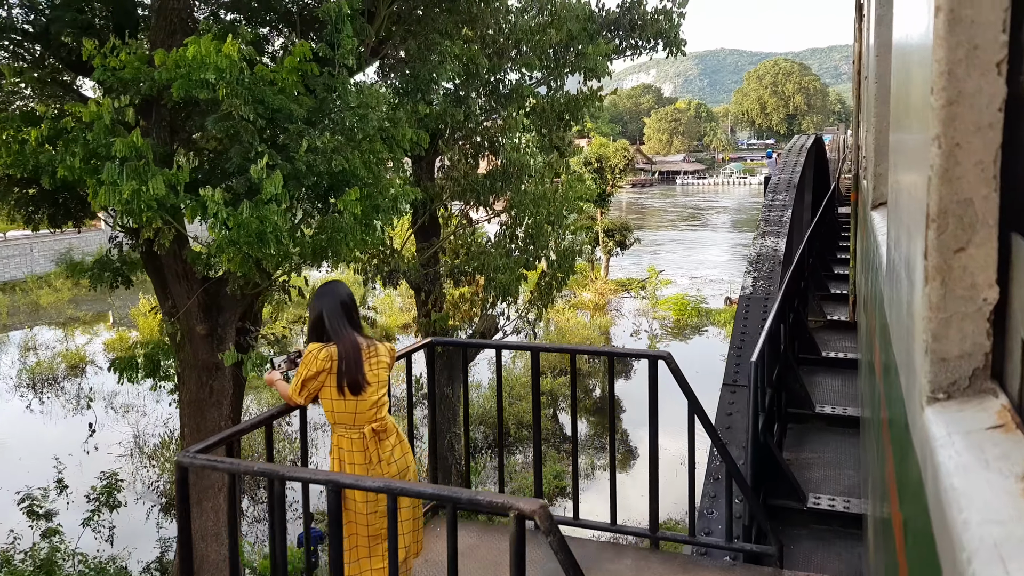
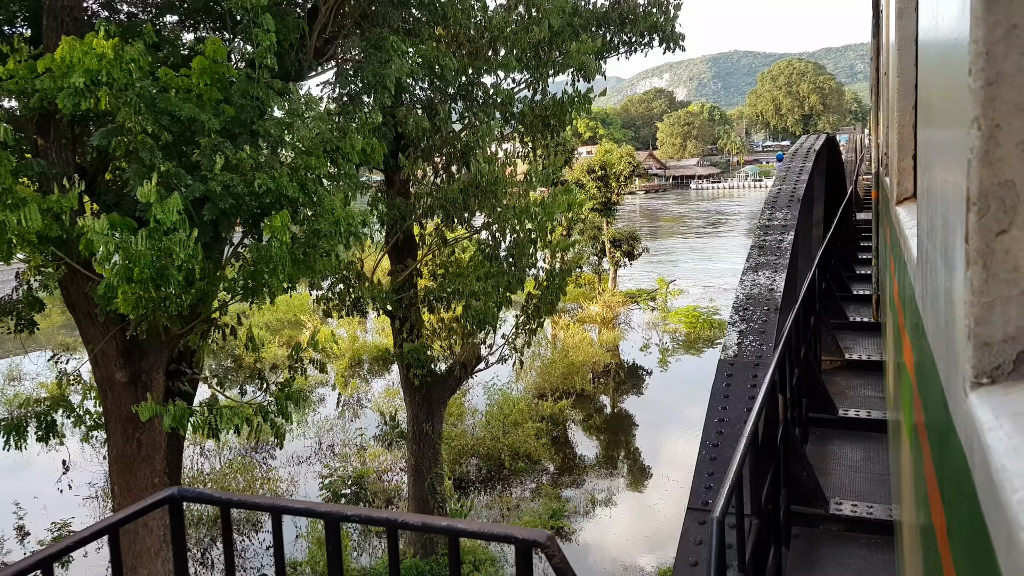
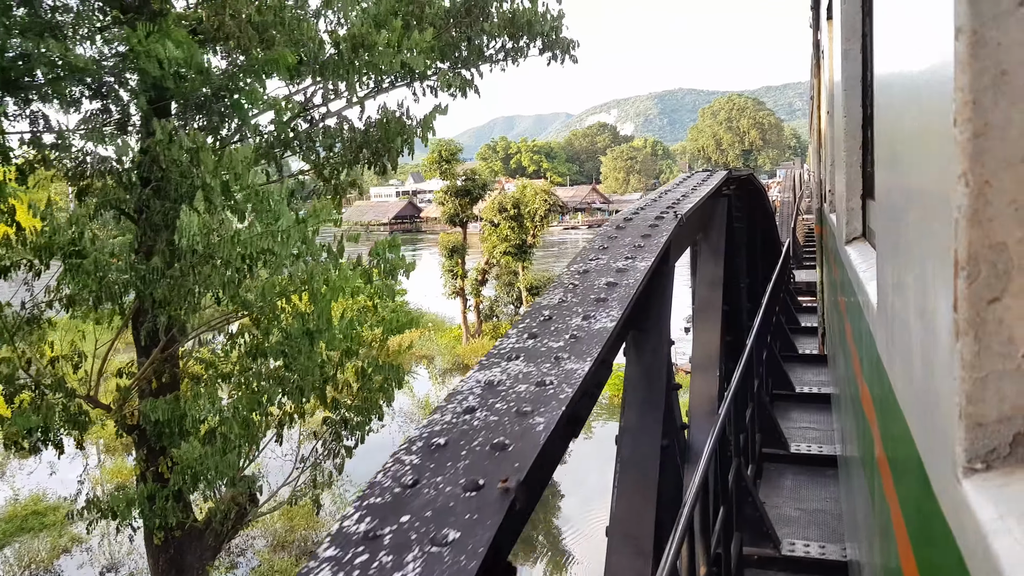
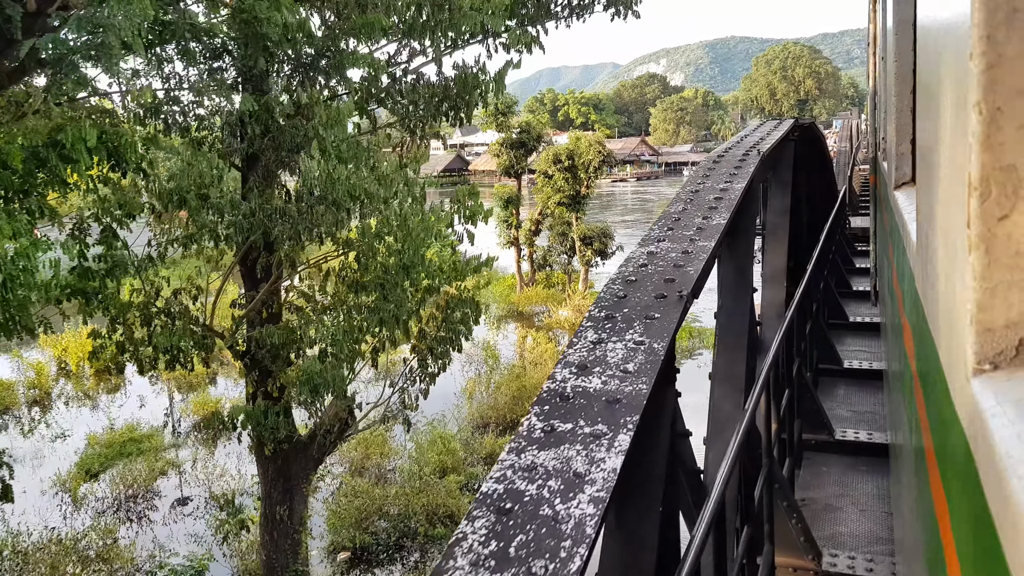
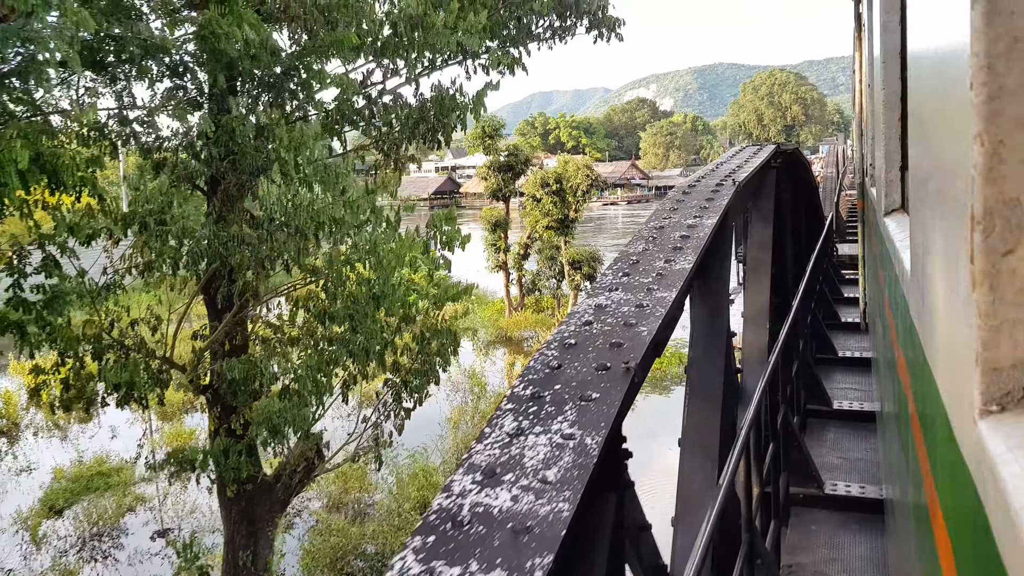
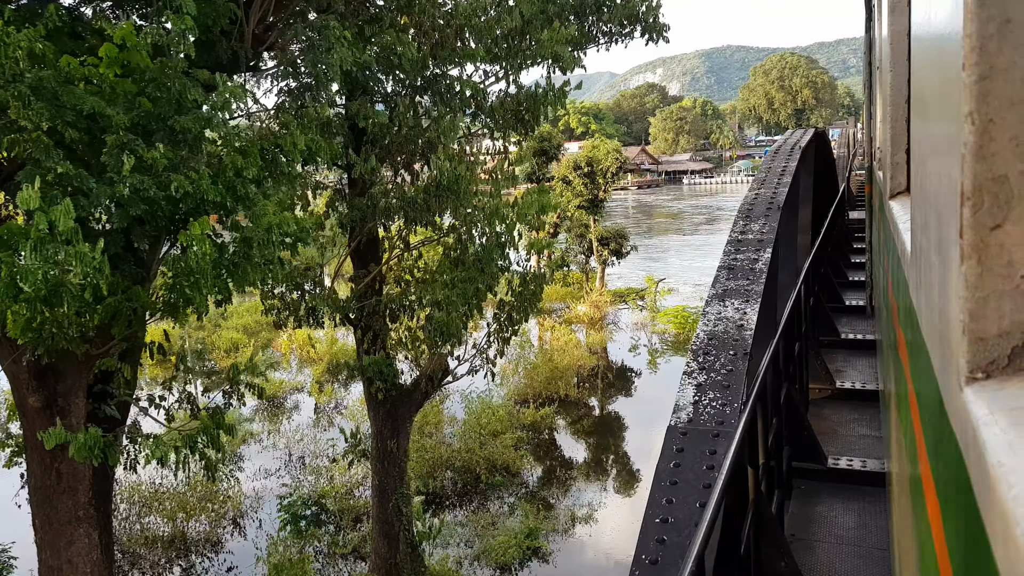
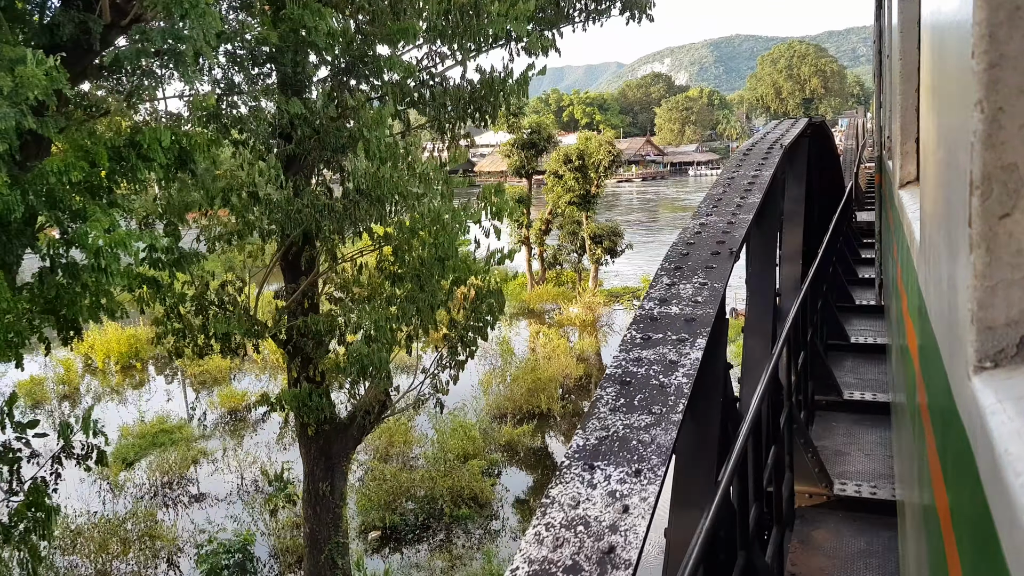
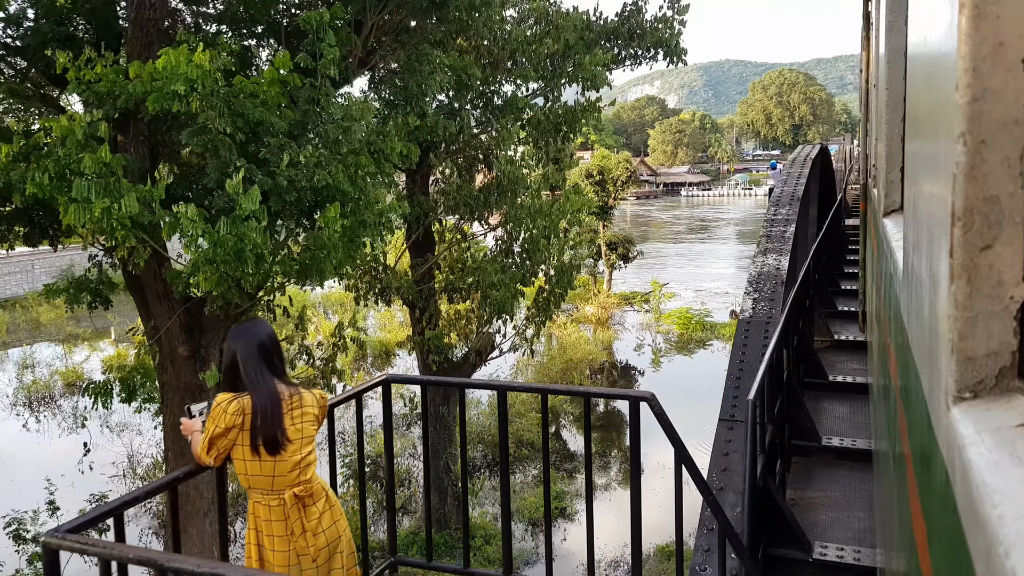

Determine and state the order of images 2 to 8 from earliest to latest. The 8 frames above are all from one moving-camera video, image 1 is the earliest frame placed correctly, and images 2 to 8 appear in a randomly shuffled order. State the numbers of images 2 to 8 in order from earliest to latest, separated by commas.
8, 2, 6, 7, 4, 5, 3
